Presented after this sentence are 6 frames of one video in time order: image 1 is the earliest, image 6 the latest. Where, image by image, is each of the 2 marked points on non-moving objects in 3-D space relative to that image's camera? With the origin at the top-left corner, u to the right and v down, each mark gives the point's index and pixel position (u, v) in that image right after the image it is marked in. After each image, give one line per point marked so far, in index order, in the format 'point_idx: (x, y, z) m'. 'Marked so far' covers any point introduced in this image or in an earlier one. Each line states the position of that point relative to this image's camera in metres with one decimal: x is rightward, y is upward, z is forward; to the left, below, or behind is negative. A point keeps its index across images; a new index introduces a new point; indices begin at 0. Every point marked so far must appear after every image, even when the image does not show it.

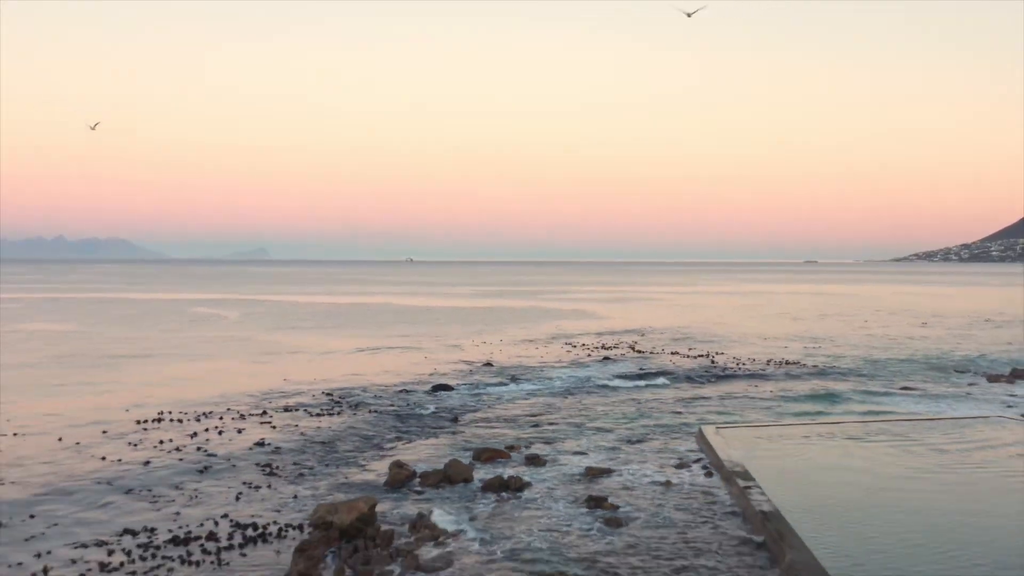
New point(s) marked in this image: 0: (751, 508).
0: (+4.0, -3.7, +14.7) m
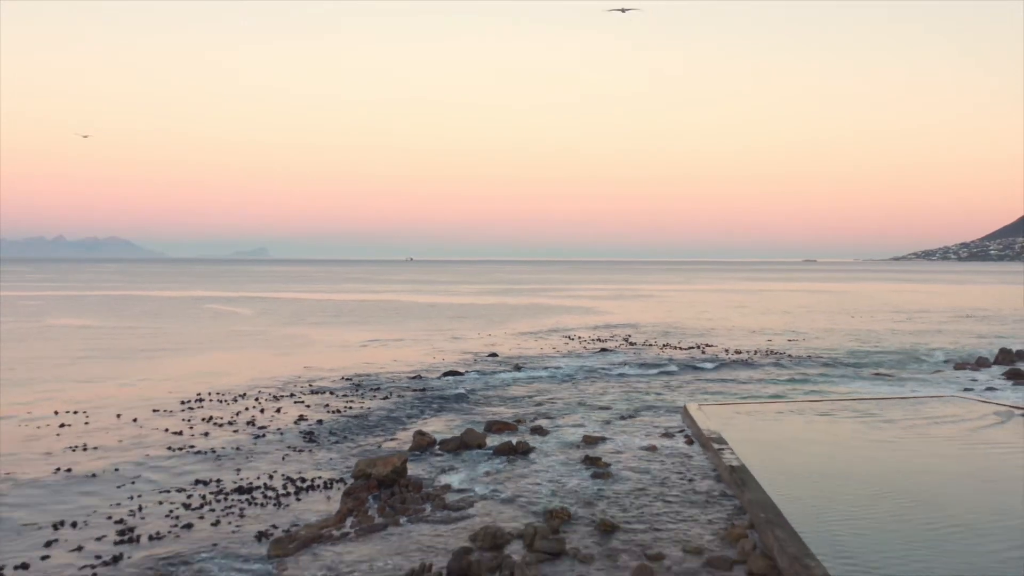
0: (+4.2, -3.5, +17.5) m
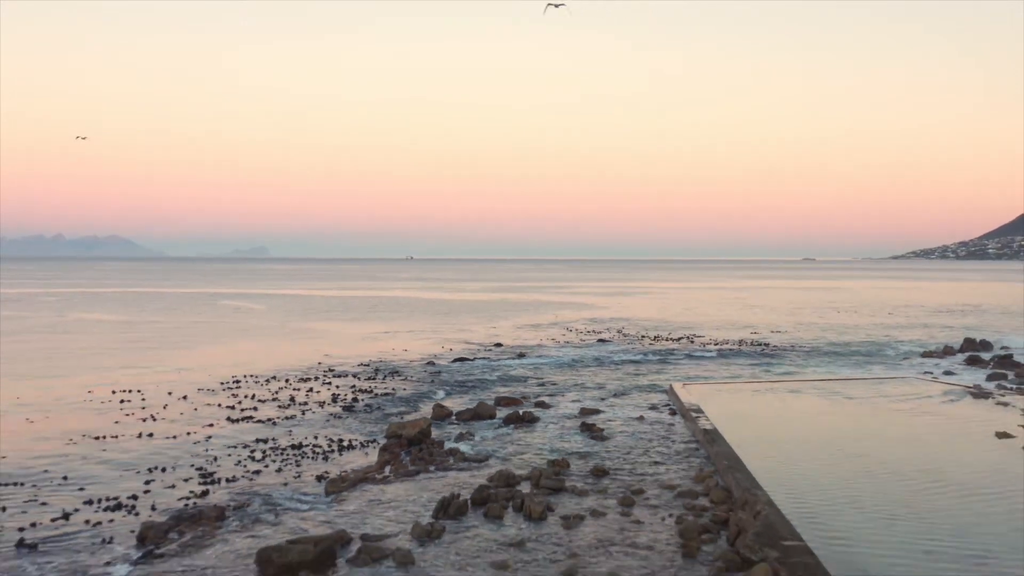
0: (+4.3, -3.3, +20.6) m
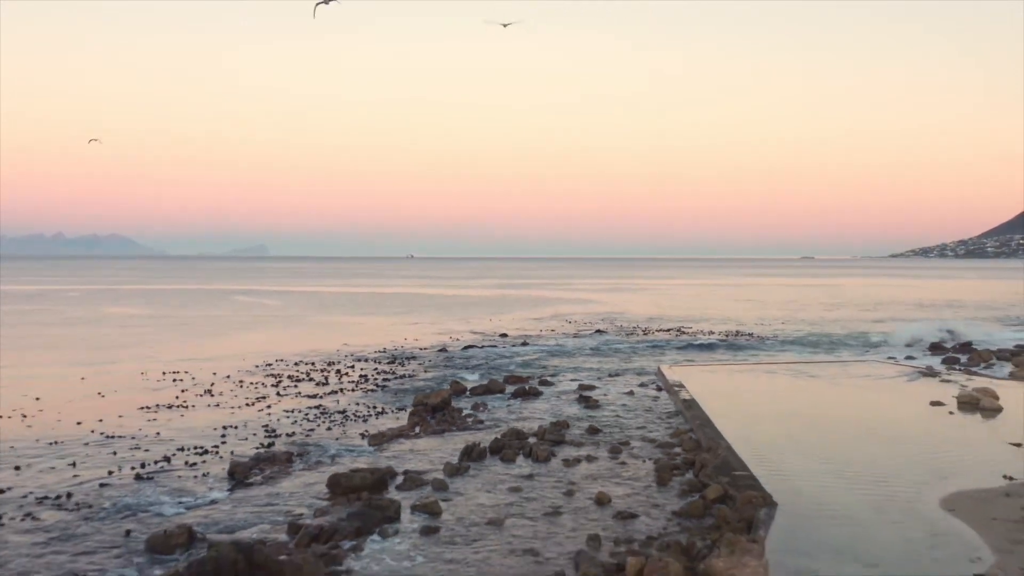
0: (+4.6, -3.0, +24.1) m
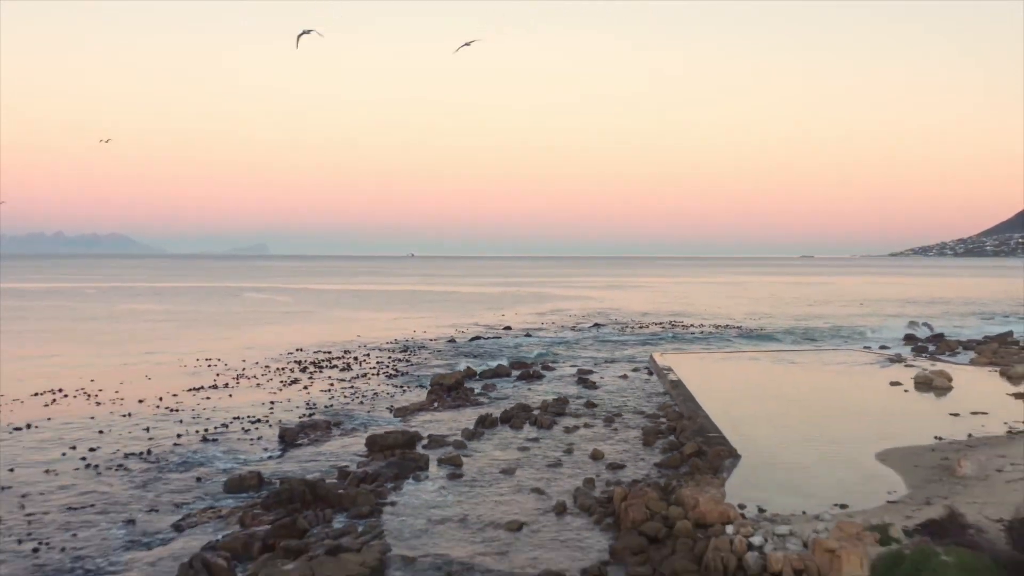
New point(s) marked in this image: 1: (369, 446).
0: (+4.7, -2.8, +27.0) m
1: (-3.0, -3.3, +18.1) m
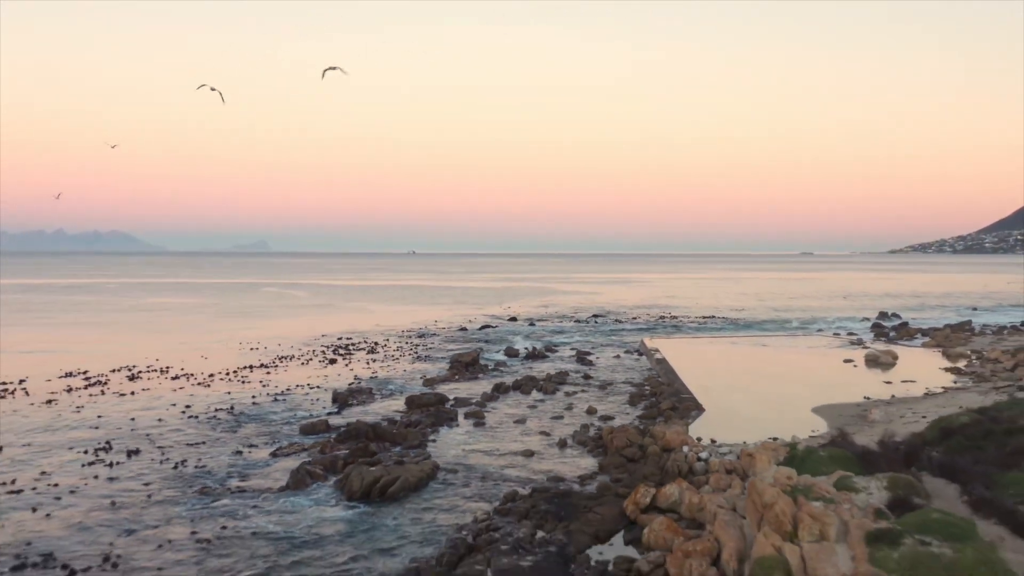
0: (+5.0, -2.5, +31.3) m
1: (-2.7, -3.0, +22.5) m
